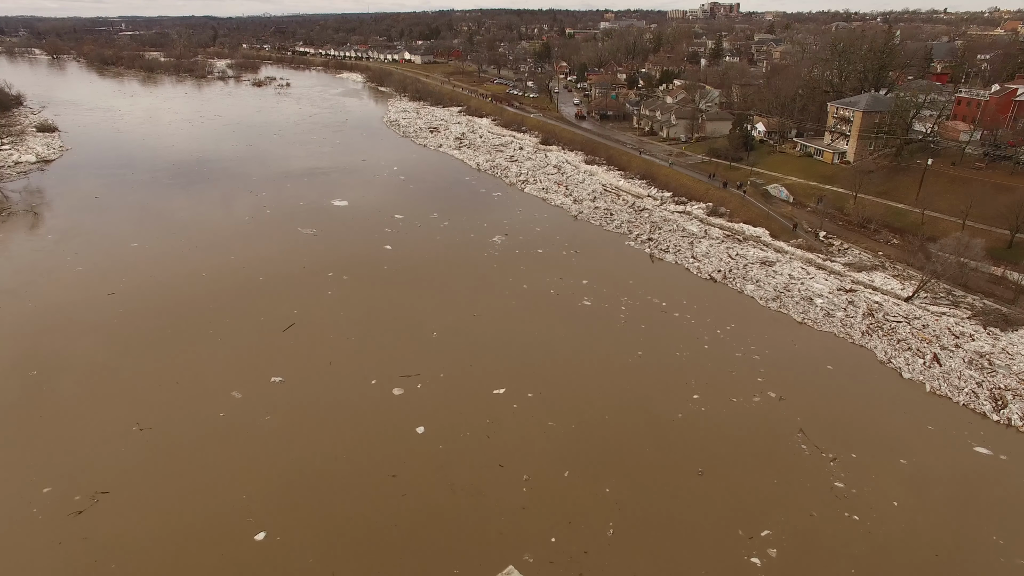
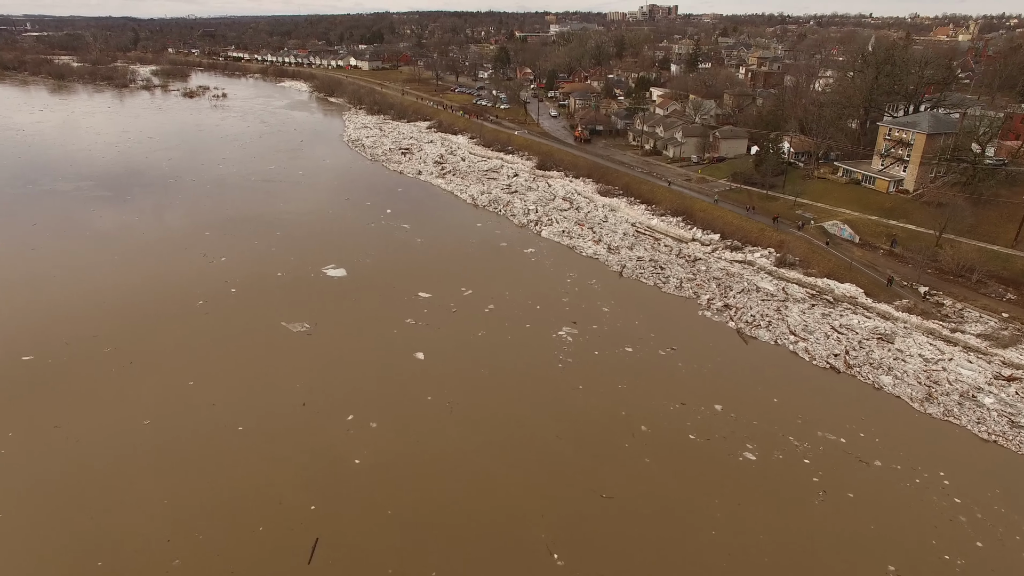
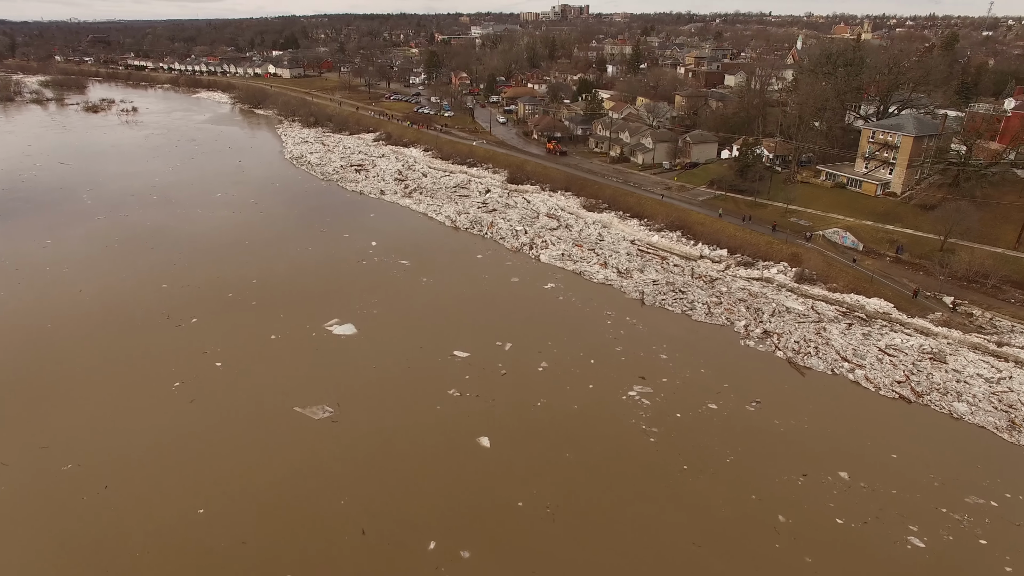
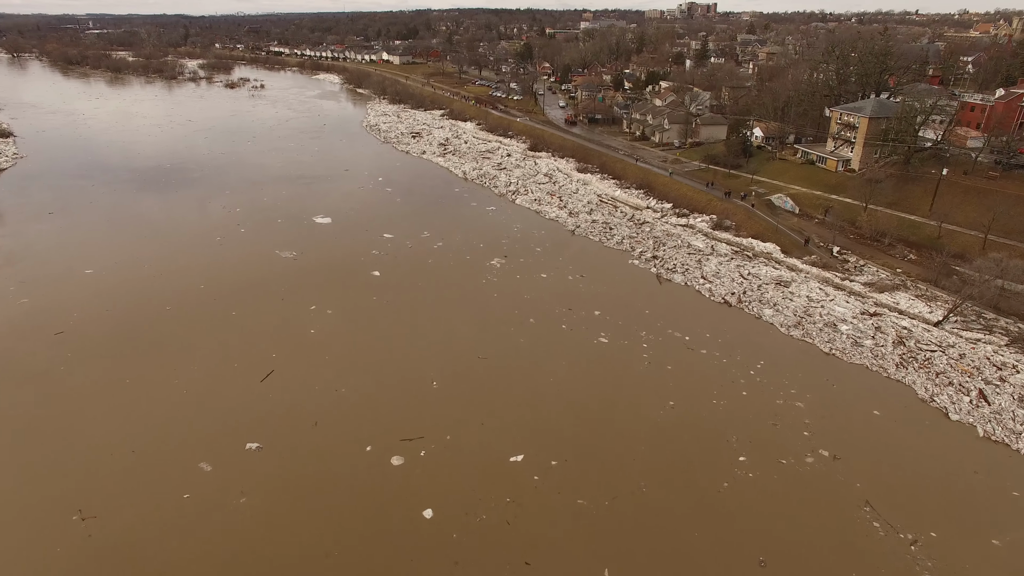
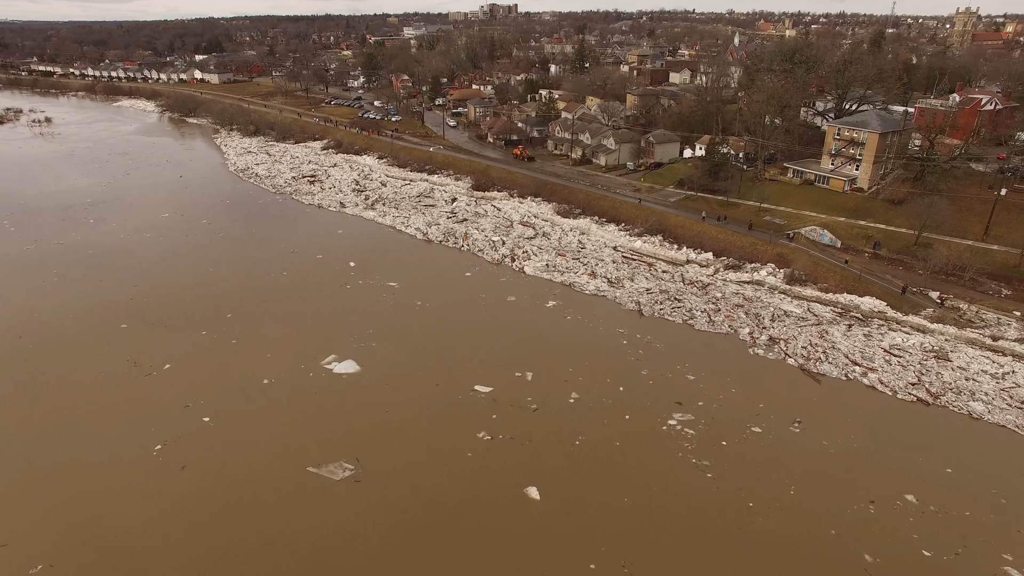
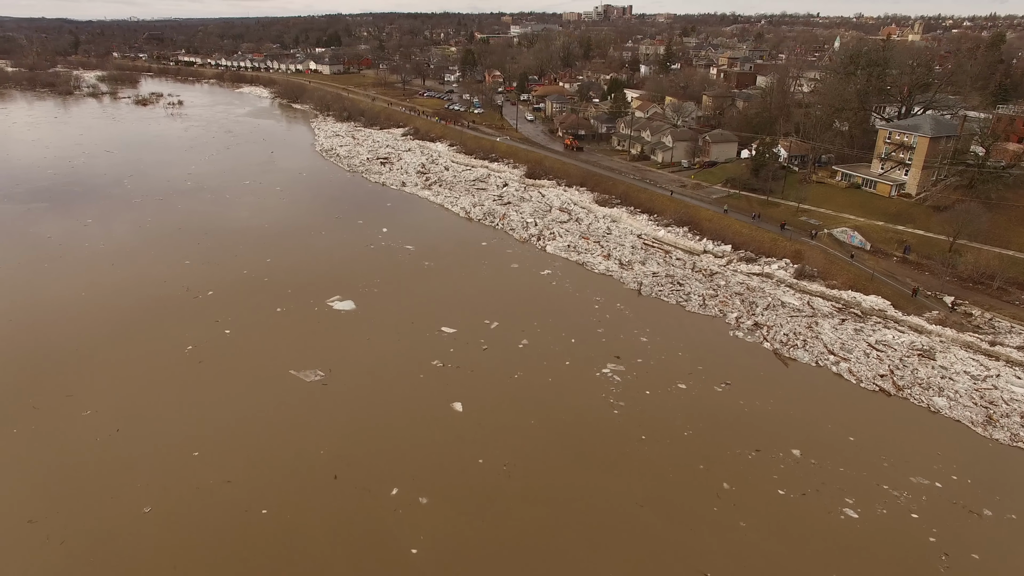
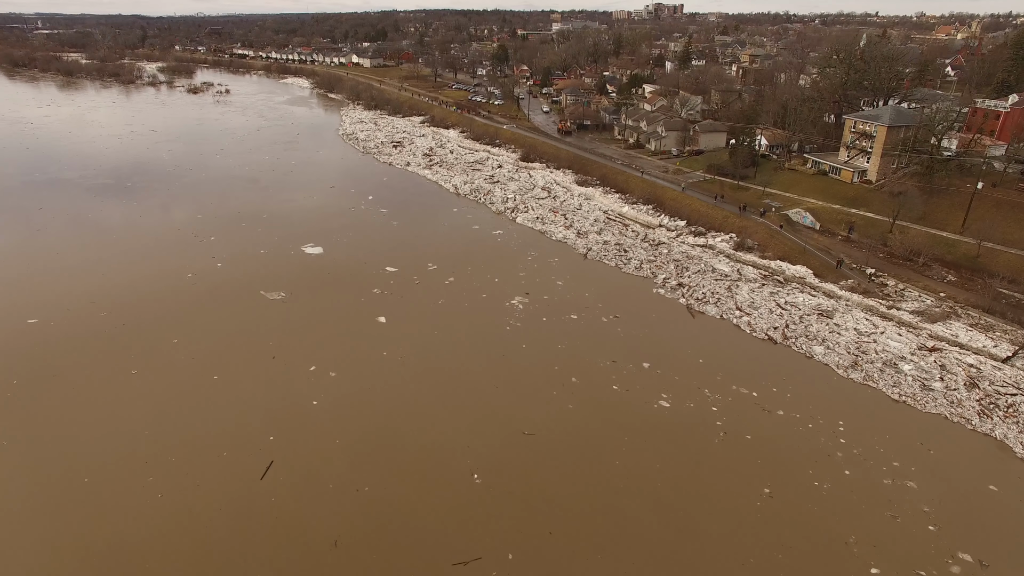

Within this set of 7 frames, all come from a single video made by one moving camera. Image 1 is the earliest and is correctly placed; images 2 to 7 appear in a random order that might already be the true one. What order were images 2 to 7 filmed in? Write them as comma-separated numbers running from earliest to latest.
4, 7, 2, 6, 3, 5
